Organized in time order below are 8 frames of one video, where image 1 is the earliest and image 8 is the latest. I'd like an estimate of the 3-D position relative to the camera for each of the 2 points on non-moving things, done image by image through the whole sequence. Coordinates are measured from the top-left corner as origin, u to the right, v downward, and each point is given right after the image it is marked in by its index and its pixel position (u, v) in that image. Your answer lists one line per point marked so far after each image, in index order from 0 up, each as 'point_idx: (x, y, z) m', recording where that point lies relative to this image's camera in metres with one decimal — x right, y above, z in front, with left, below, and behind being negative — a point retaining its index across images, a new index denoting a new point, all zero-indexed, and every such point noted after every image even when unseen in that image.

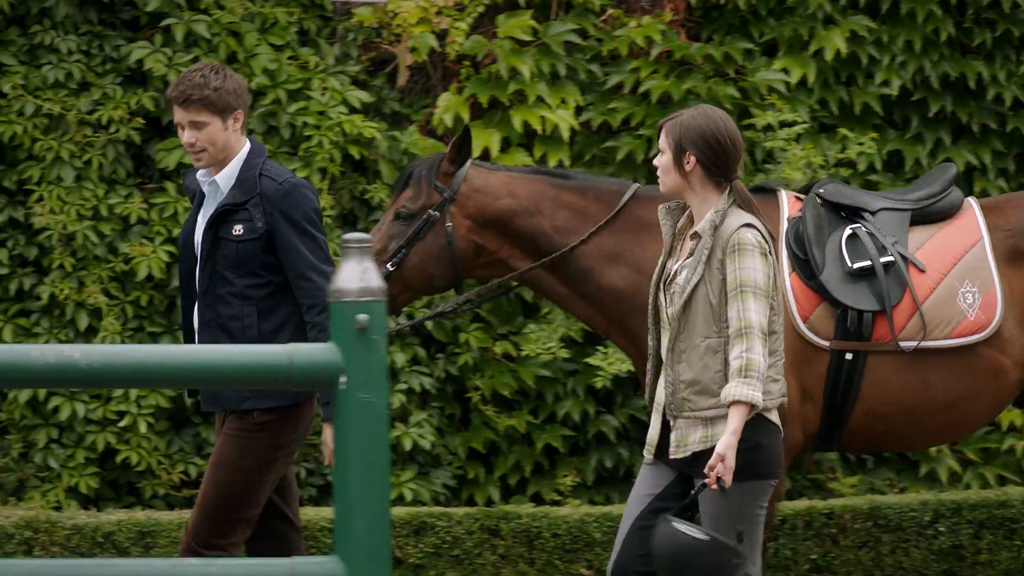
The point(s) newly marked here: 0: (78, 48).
0: (-1.9, +1.1, +5.2) m
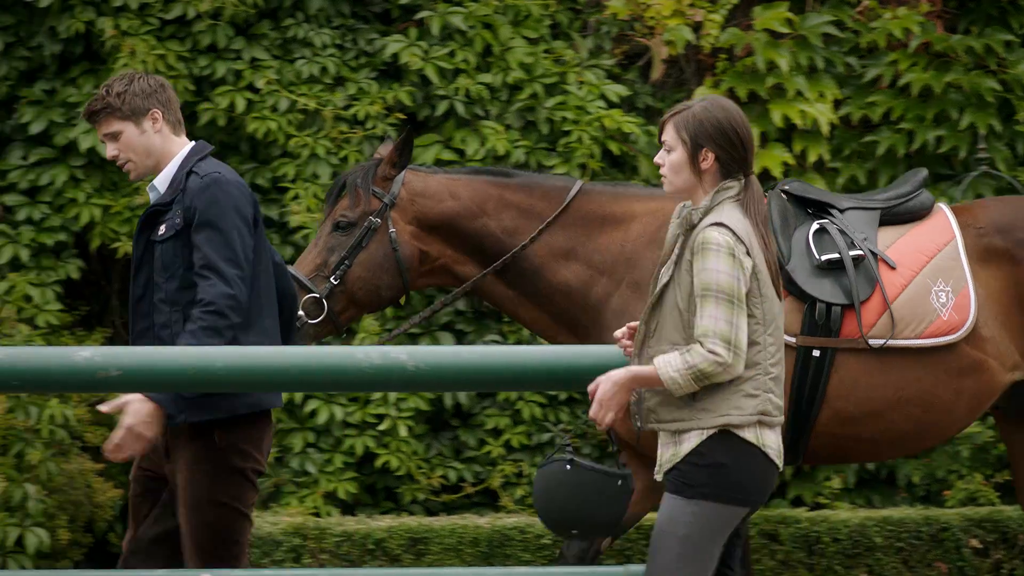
0: (-0.8, +1.1, +5.1) m
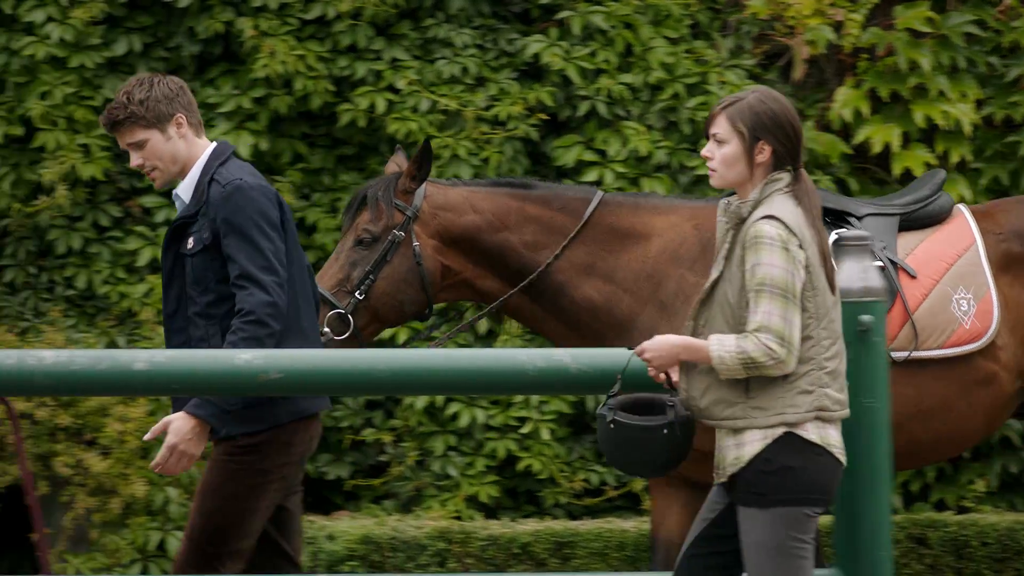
0: (-0.2, +1.0, +5.0) m
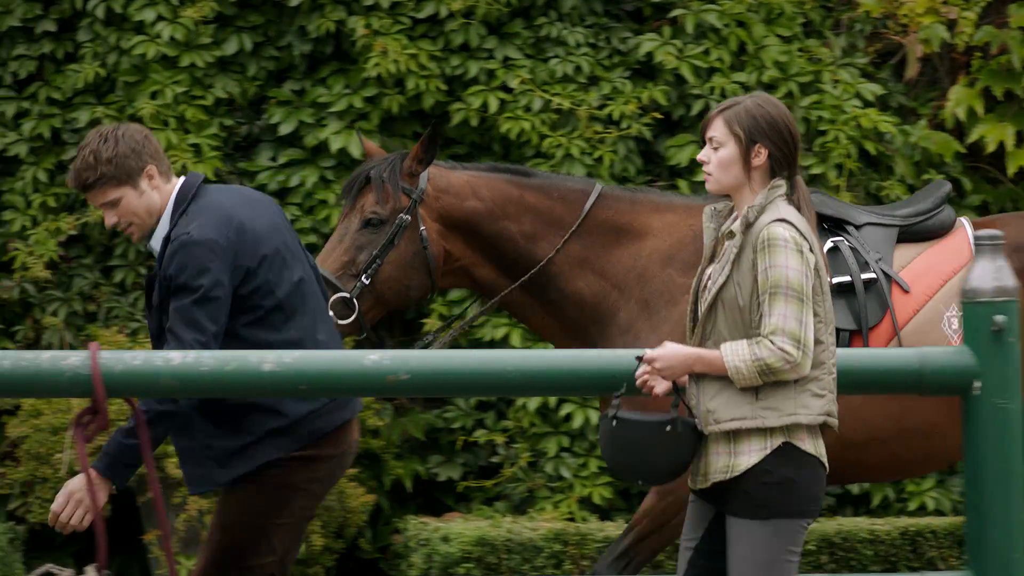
0: (+0.3, +1.0, +5.0) m
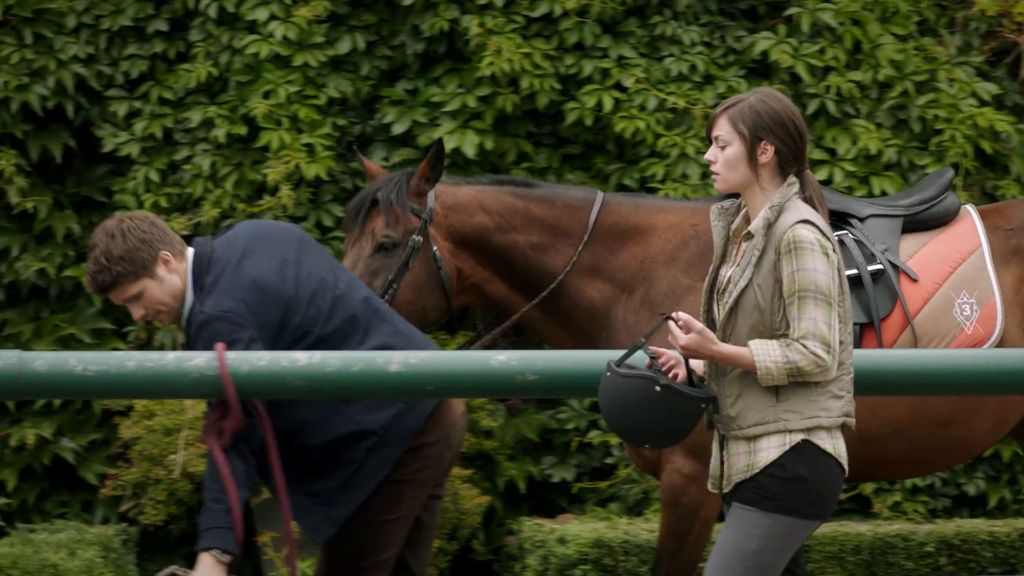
0: (+0.8, +1.0, +5.0) m
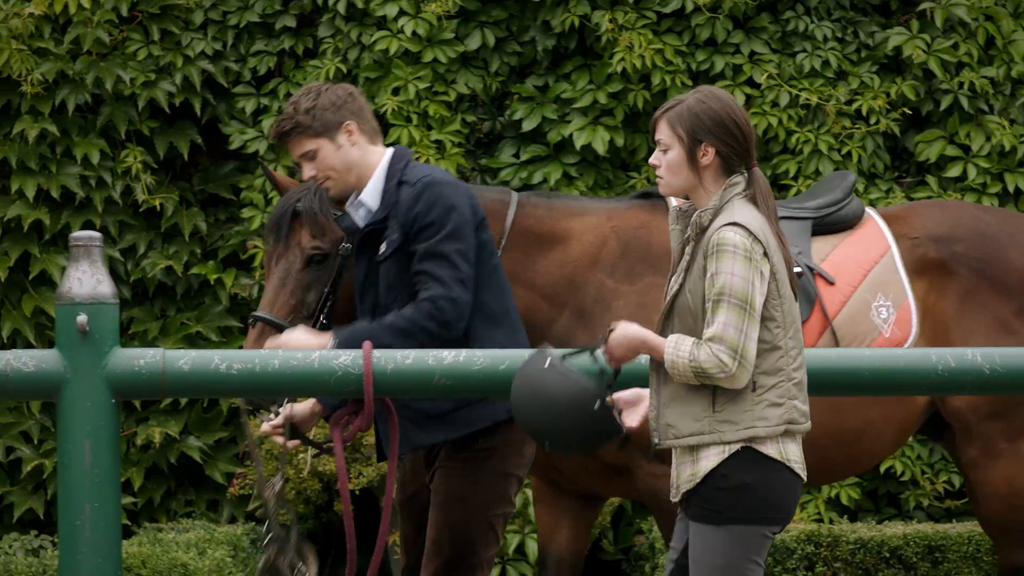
0: (+1.3, +1.1, +4.9) m
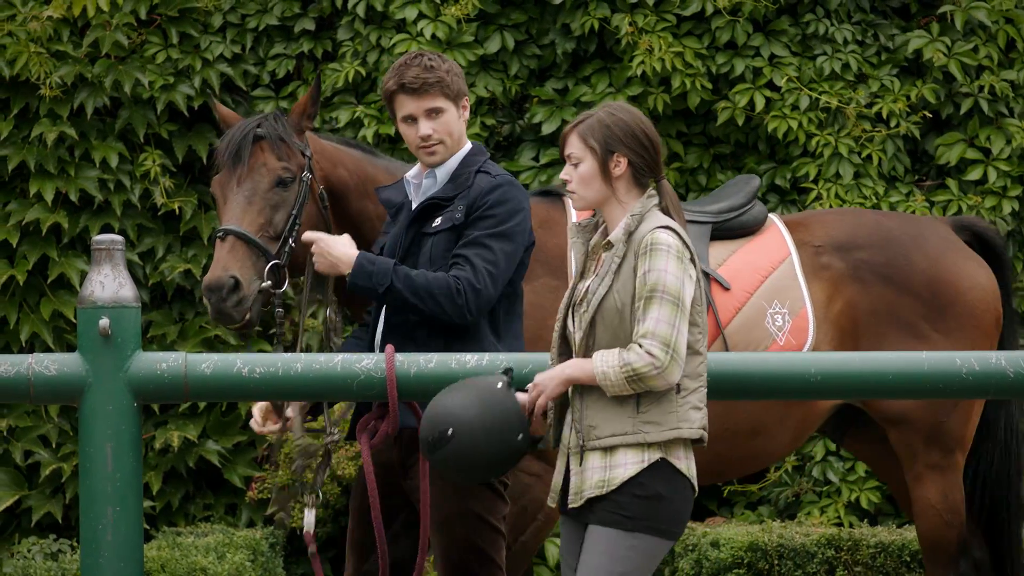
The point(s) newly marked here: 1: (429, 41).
0: (+1.4, +1.0, +4.9) m
1: (-0.3, +1.0, +4.8) m
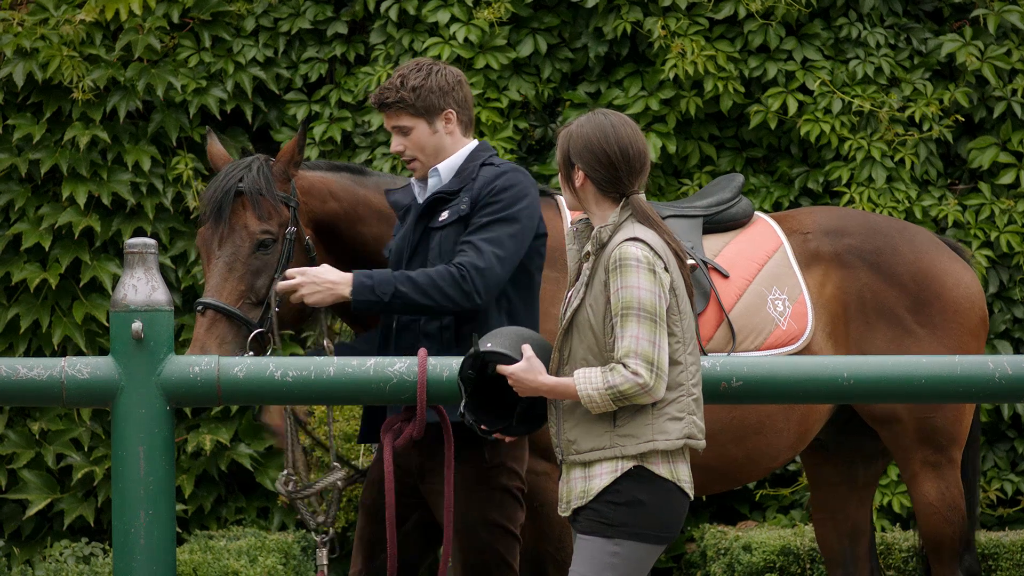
0: (+1.6, +1.0, +4.9) m
1: (-0.2, +1.0, +4.8) m
